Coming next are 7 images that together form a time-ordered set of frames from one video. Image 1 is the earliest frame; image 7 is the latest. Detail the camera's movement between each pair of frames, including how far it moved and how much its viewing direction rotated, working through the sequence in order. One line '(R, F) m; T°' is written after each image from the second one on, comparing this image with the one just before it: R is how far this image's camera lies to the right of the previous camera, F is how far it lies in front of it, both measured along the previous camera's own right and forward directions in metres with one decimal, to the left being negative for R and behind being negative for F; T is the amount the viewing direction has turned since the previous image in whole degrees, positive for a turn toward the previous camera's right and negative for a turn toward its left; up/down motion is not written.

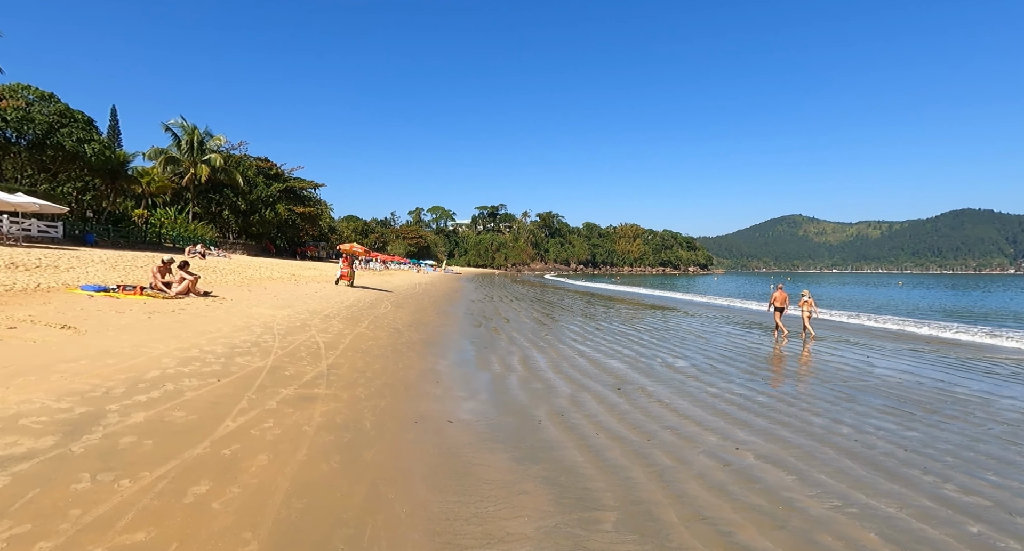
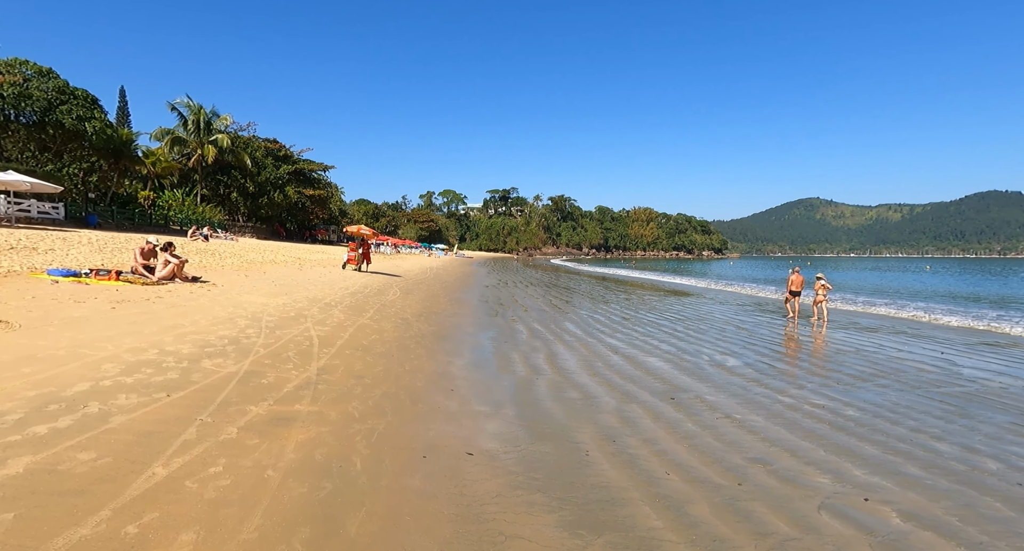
(-0.2, +1.4) m; -1°
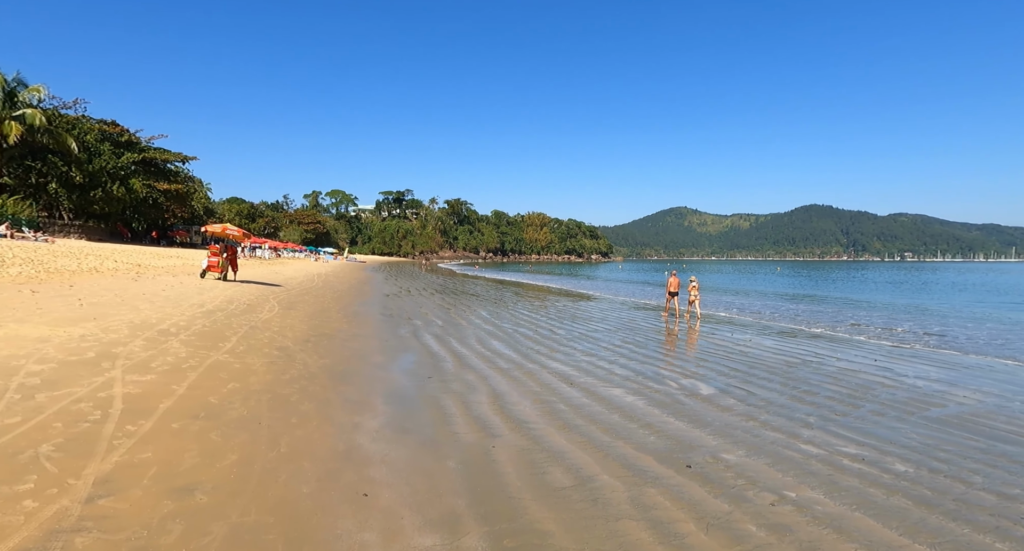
(-0.4, +2.3) m; +12°
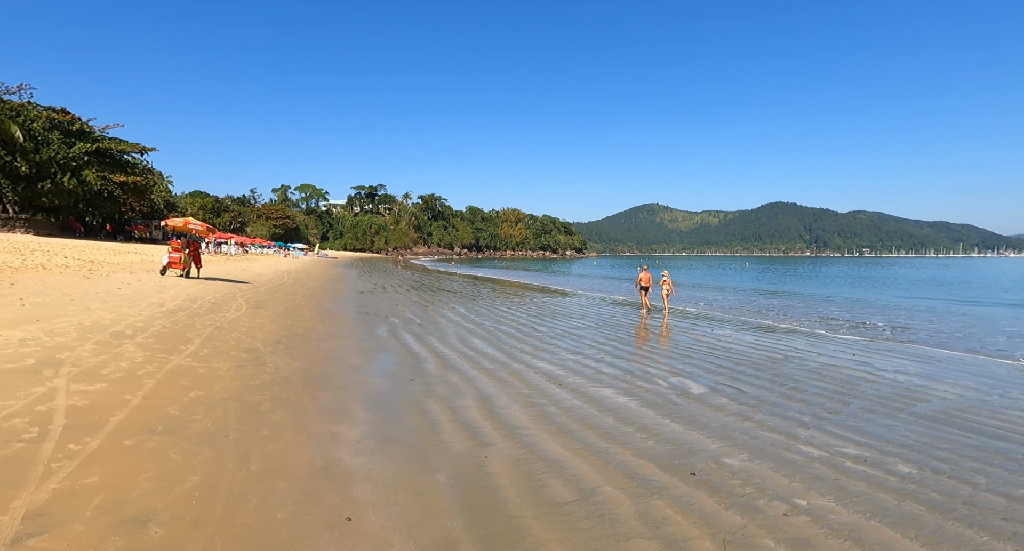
(-0.2, +0.3) m; +3°
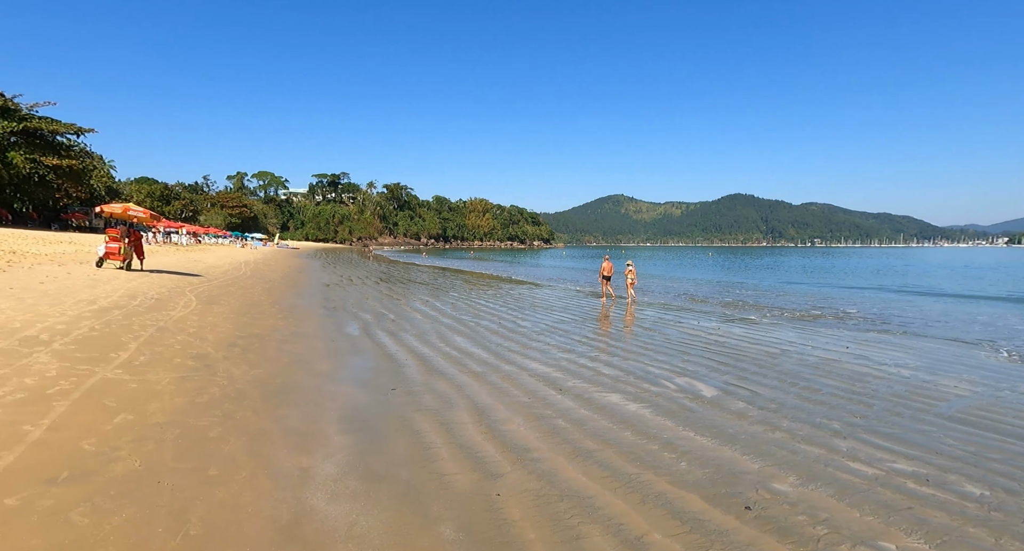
(-0.3, +0.9) m; +4°
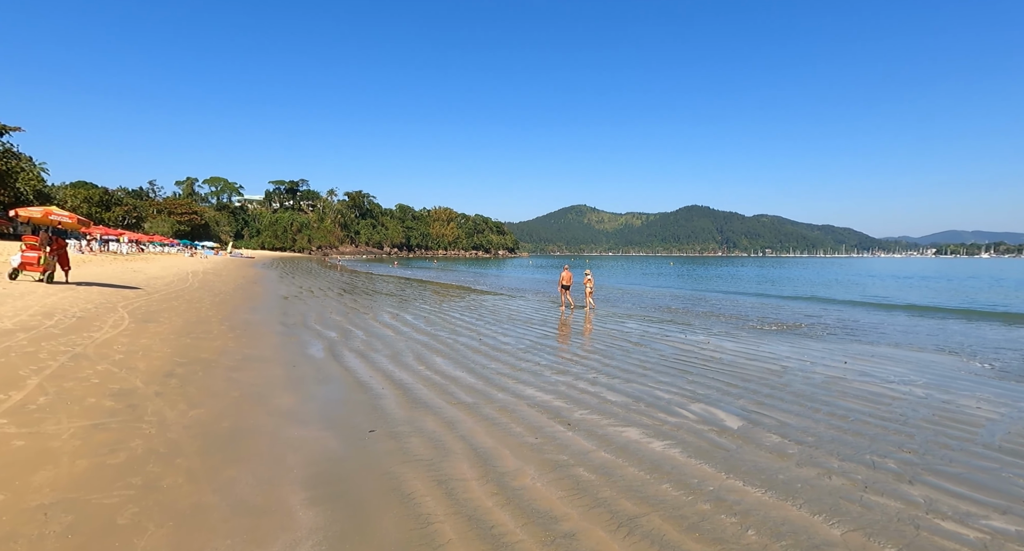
(-0.4, +1.0) m; +4°
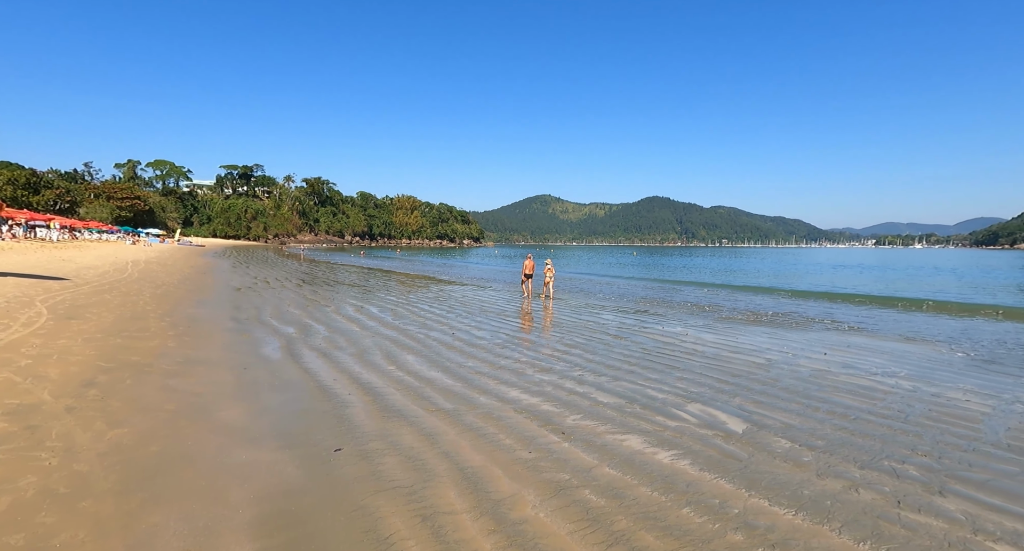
(-0.2, +0.7) m; +4°
